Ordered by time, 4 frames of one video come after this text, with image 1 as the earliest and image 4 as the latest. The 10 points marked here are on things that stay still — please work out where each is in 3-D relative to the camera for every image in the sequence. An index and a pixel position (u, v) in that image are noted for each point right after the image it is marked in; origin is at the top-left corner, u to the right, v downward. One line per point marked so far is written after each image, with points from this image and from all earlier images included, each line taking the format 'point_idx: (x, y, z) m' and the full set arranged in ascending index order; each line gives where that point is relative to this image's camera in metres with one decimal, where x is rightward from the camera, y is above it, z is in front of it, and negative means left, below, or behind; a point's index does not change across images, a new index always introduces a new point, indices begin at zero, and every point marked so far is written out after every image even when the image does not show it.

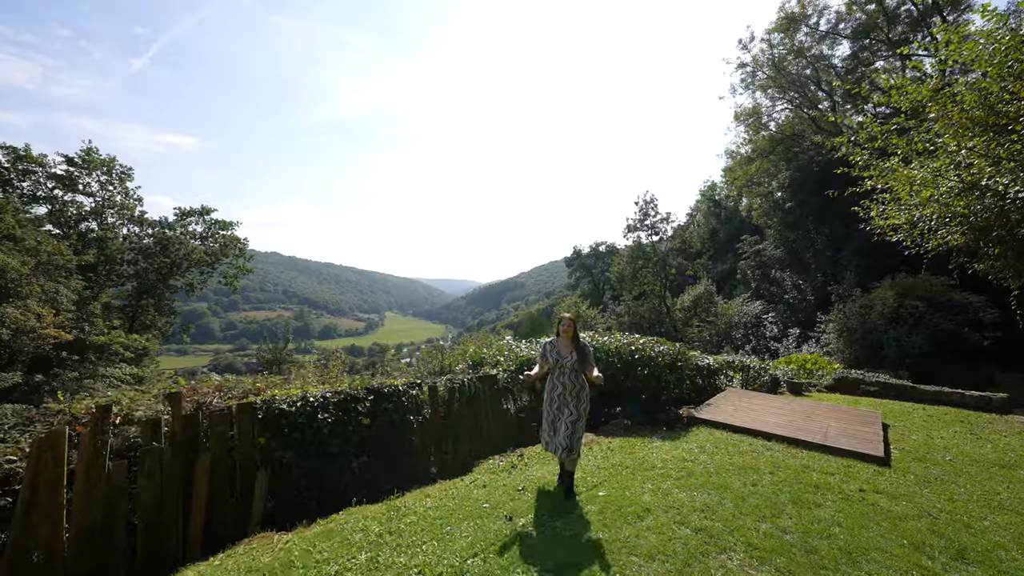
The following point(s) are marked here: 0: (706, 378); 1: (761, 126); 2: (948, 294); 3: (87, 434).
0: (+3.2, -1.5, +7.3) m
1: (+10.2, +6.7, +18.2) m
2: (+10.5, -0.1, +10.7) m
3: (-2.7, -0.9, +2.8) m
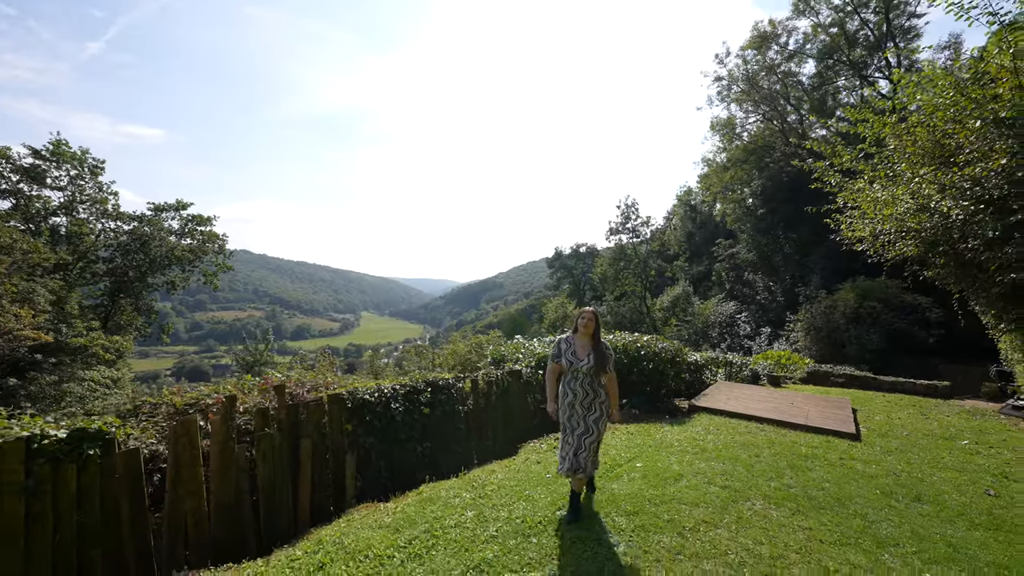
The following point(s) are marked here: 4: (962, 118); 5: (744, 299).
0: (+3.4, -1.6, +8.2) m
1: (+9.8, +6.7, +19.5) m
2: (+10.5, -0.2, +12.0) m
3: (-2.2, -1.0, +3.3) m
4: (+5.8, +2.2, +5.7) m
5: (+10.0, -0.5, +19.1) m
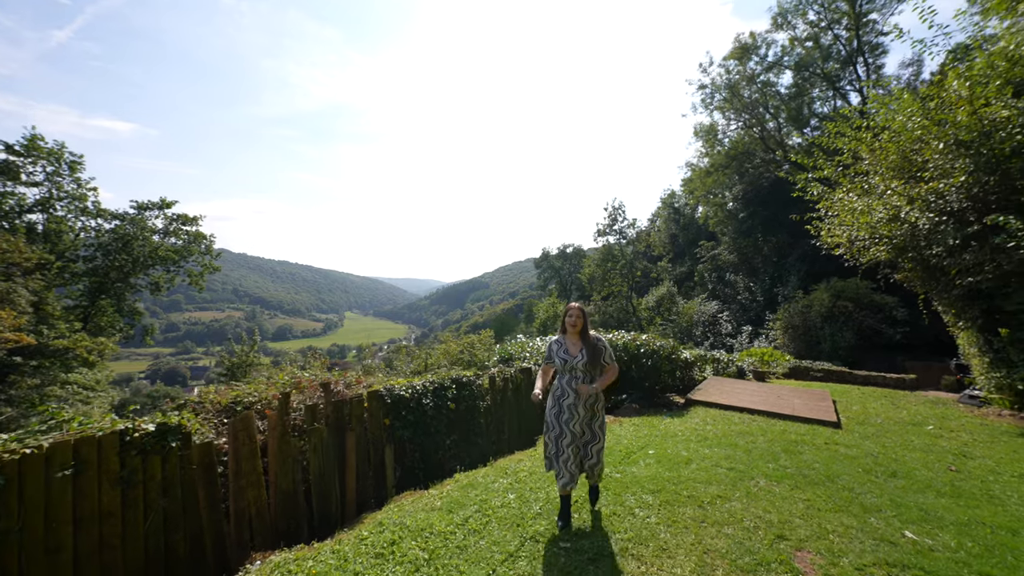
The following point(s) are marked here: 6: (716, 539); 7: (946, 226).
0: (+3.5, -1.6, +8.7) m
1: (+9.4, +6.7, +20.3) m
2: (+10.4, -0.2, +12.8) m
3: (-1.9, -1.0, +3.6) m
4: (+5.9, +2.2, +6.3) m
5: (+9.6, -0.5, +19.9) m
6: (+1.2, -1.5, +2.7) m
7: (+5.7, +0.8, +5.7) m
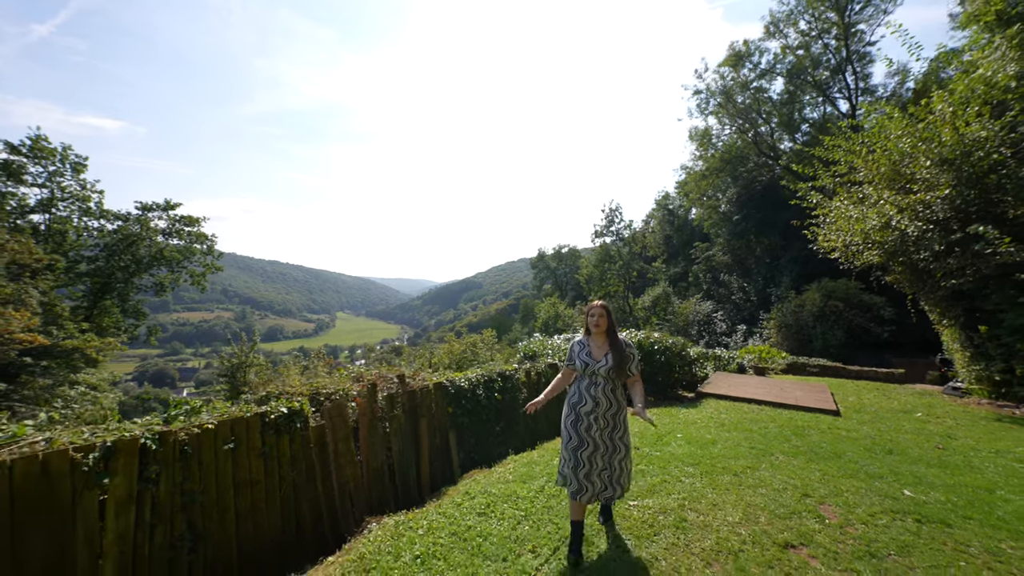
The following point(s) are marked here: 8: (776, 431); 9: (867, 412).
0: (+3.9, -1.6, +9.4) m
1: (+9.5, +6.7, +21.1) m
2: (+10.7, -0.3, +13.7) m
3: (-1.4, -1.1, +4.1) m
4: (+6.4, +2.1, +7.1) m
5: (+9.7, -0.5, +20.7) m
6: (+1.8, -1.6, +3.3) m
7: (+6.1, +0.8, +6.5) m
8: (+3.1, -1.7, +5.2) m
9: (+5.0, -1.8, +6.3) m
